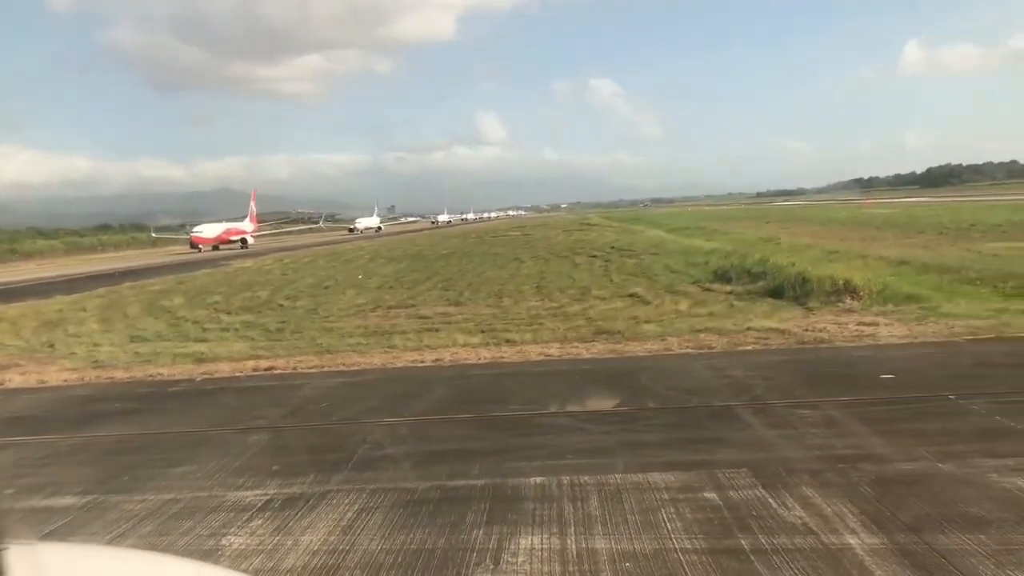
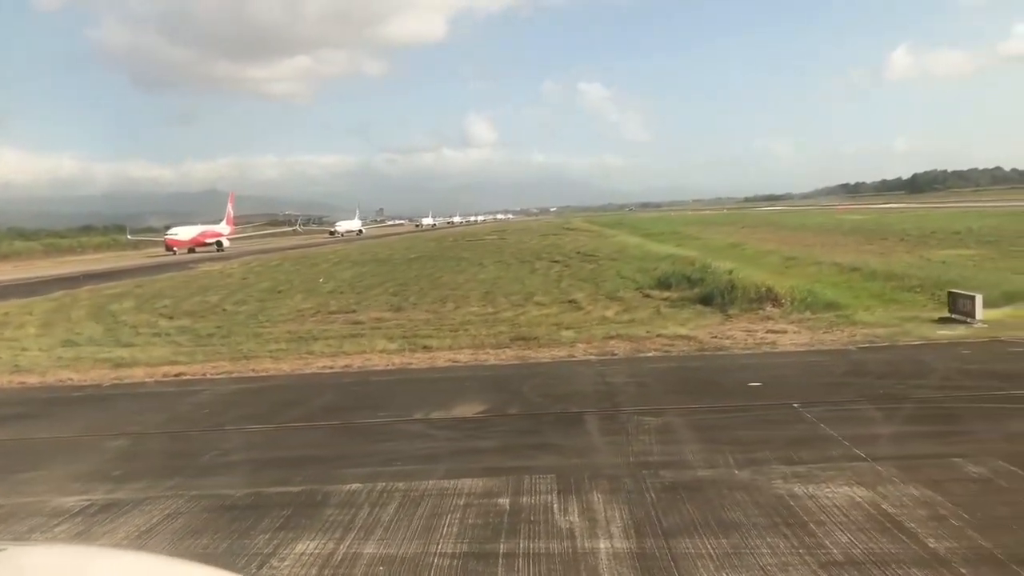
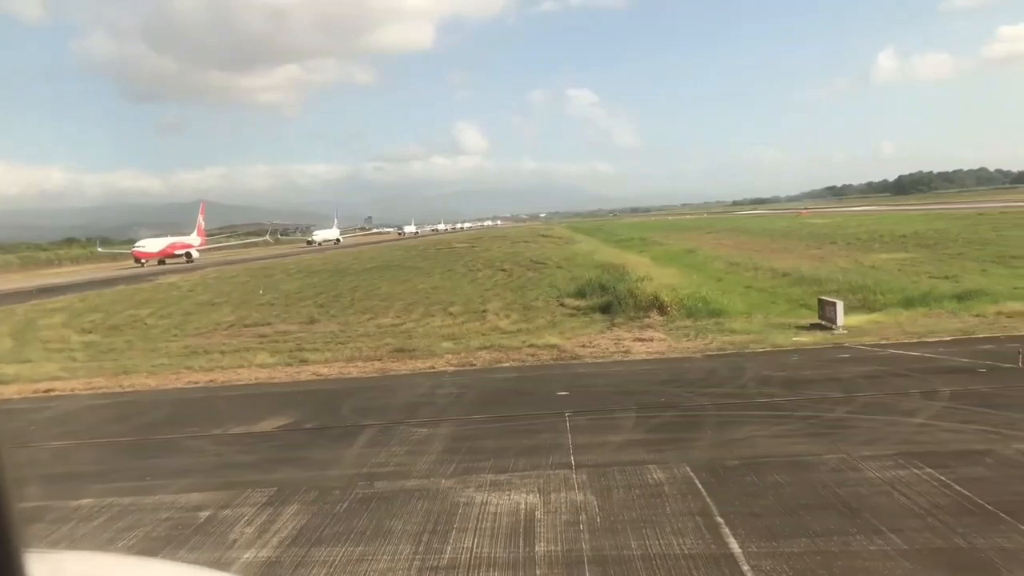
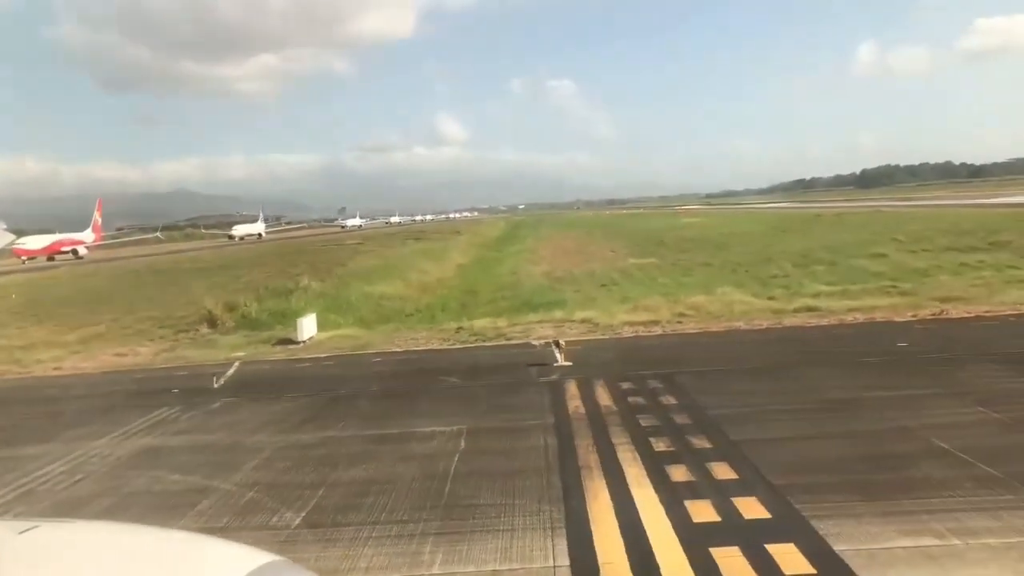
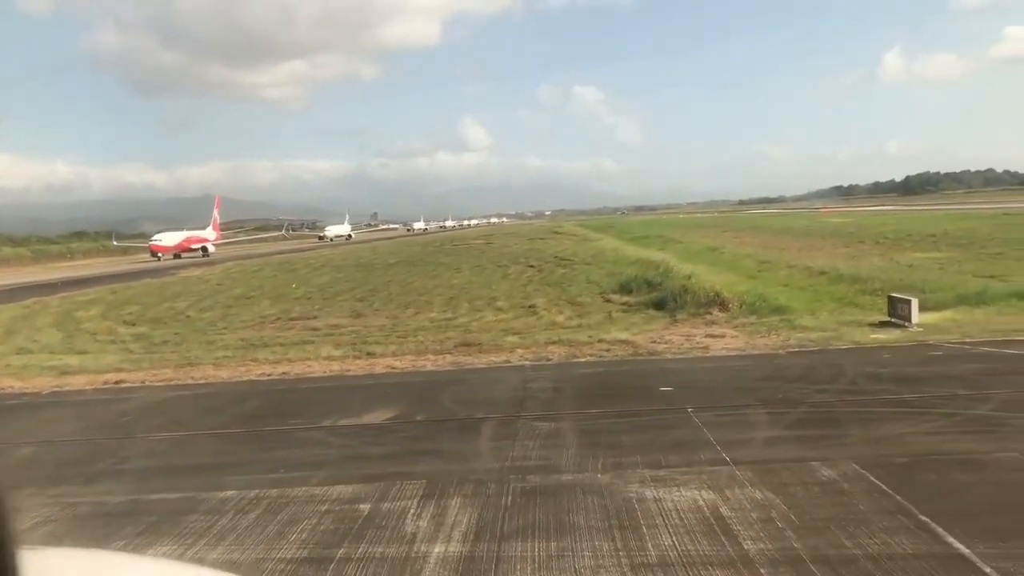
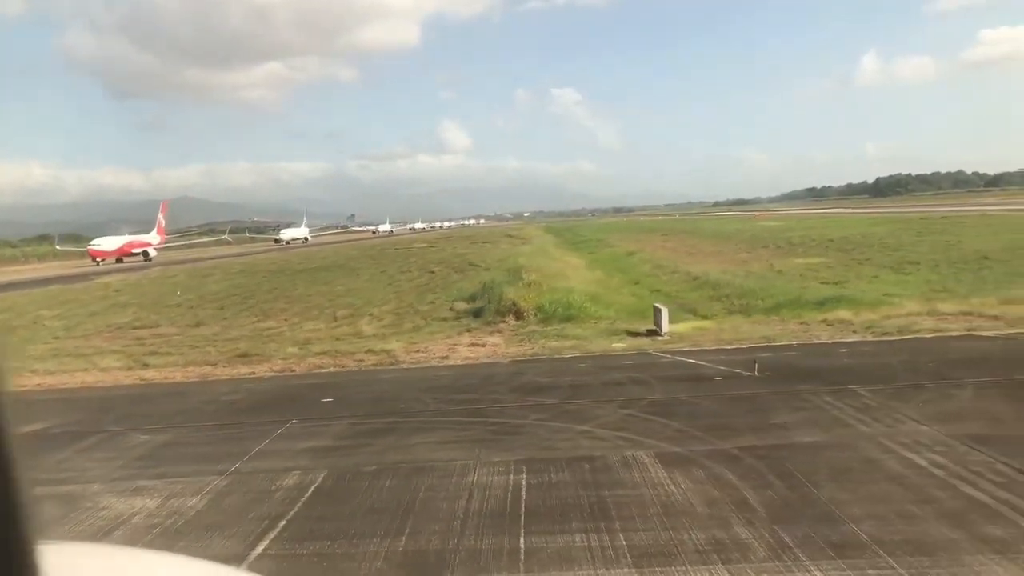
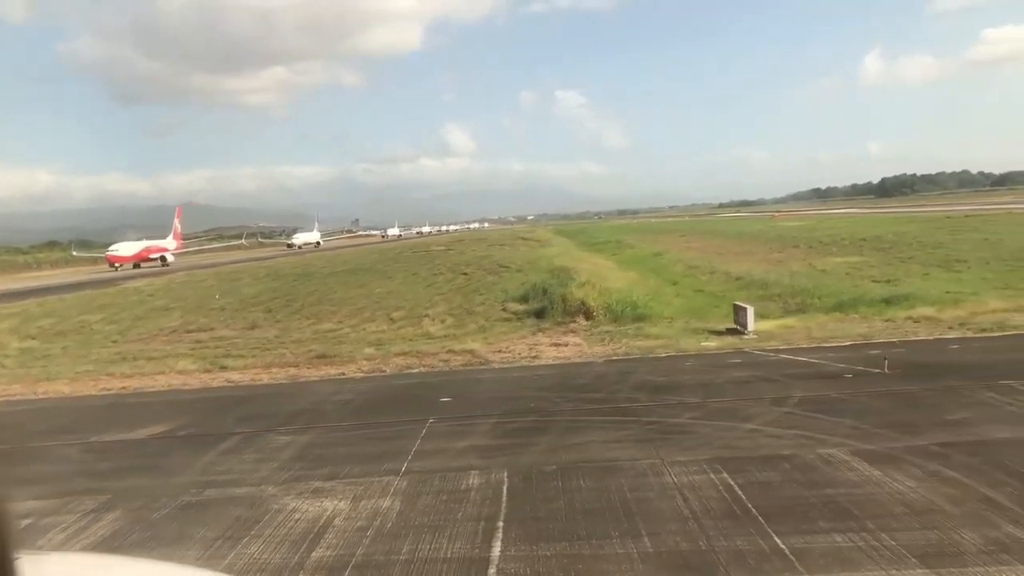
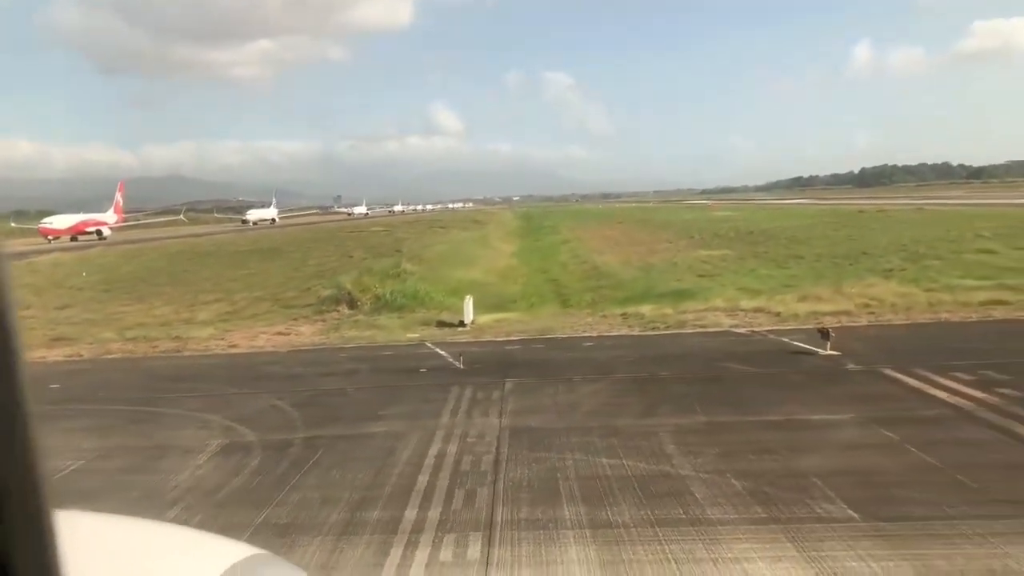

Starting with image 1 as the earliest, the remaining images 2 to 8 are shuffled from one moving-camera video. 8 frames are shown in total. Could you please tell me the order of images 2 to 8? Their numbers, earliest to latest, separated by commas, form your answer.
2, 5, 3, 7, 6, 8, 4
